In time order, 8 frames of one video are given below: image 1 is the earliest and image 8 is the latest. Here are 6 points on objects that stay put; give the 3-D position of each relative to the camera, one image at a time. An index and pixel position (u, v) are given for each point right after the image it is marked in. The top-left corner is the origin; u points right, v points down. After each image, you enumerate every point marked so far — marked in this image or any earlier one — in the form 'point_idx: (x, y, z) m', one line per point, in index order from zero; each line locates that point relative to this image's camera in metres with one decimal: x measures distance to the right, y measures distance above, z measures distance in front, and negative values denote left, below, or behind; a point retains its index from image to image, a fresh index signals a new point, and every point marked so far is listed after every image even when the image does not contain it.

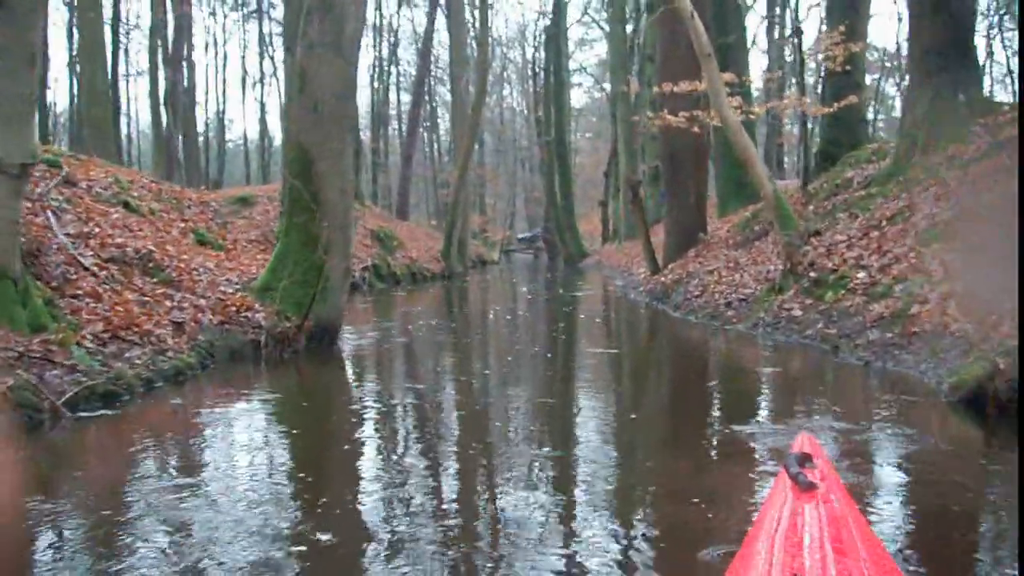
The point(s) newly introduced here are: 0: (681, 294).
0: (+3.2, -0.2, +16.4) m
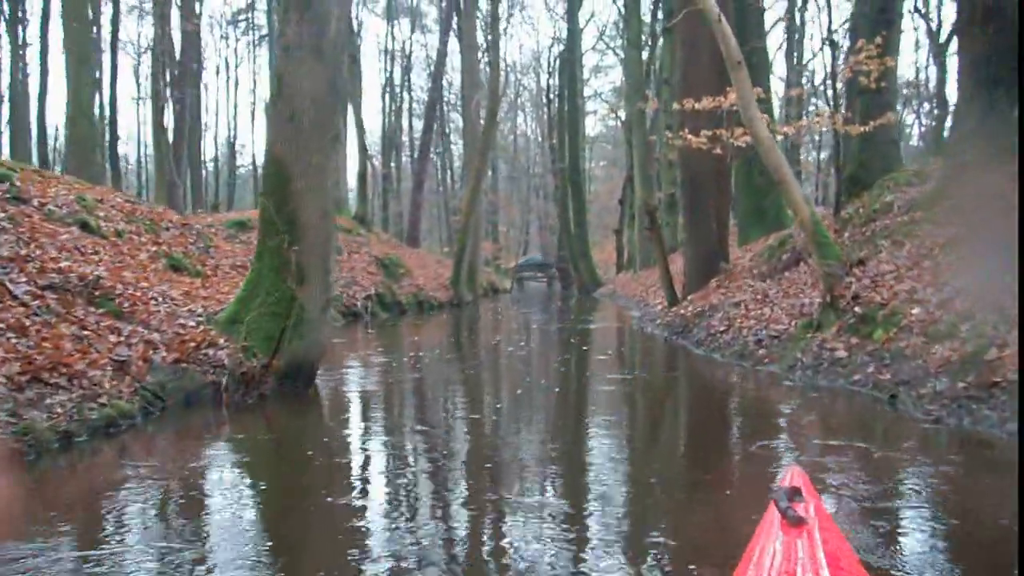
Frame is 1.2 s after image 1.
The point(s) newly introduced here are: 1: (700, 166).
0: (+3.3, -0.7, +15.1) m
1: (+3.8, +2.5, +18.1) m
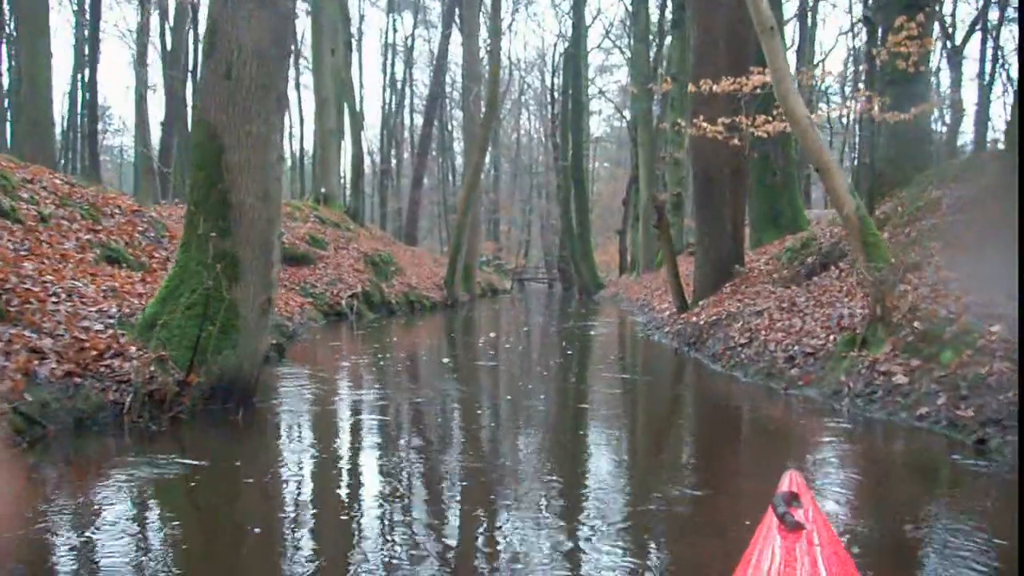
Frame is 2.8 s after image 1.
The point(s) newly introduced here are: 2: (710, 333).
0: (+3.1, -0.8, +13.5) m
1: (+3.7, +2.4, +16.4) m
2: (+3.1, -0.7, +14.1) m
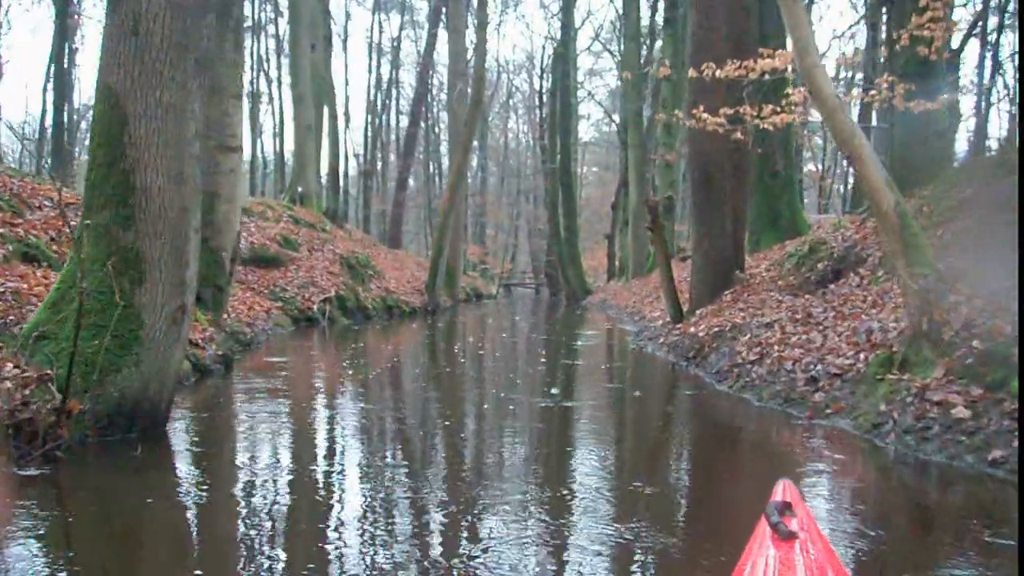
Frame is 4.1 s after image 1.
0: (+2.8, -0.9, +12.2) m
1: (+3.4, +2.2, +15.2) m
2: (+2.8, -0.9, +12.8) m
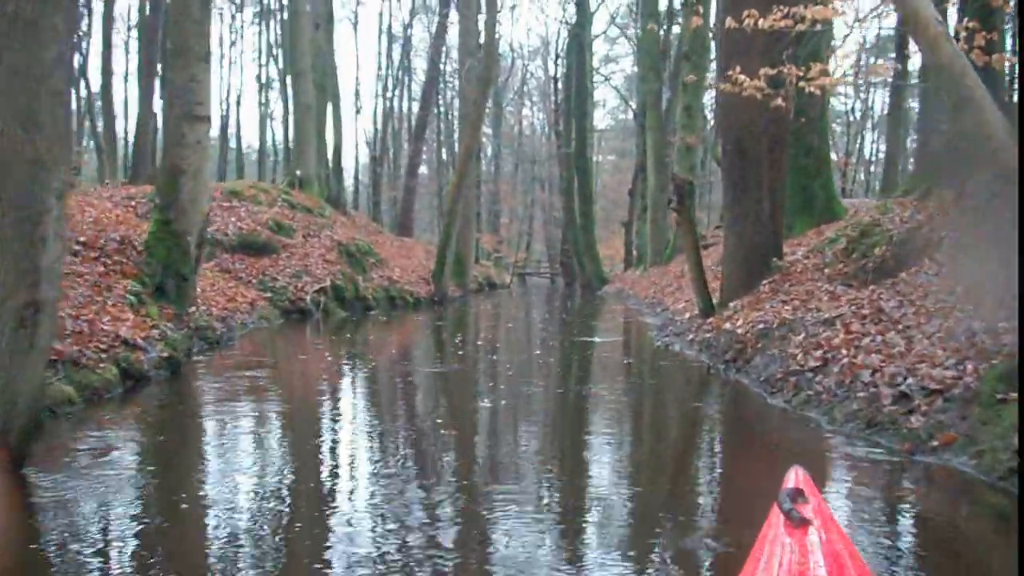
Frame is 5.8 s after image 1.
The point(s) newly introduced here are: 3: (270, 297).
0: (+2.9, -0.8, +10.4) m
1: (+3.5, +2.4, +13.3) m
2: (+2.9, -0.7, +11.1) m
3: (-5.2, -0.2, +19.5) m
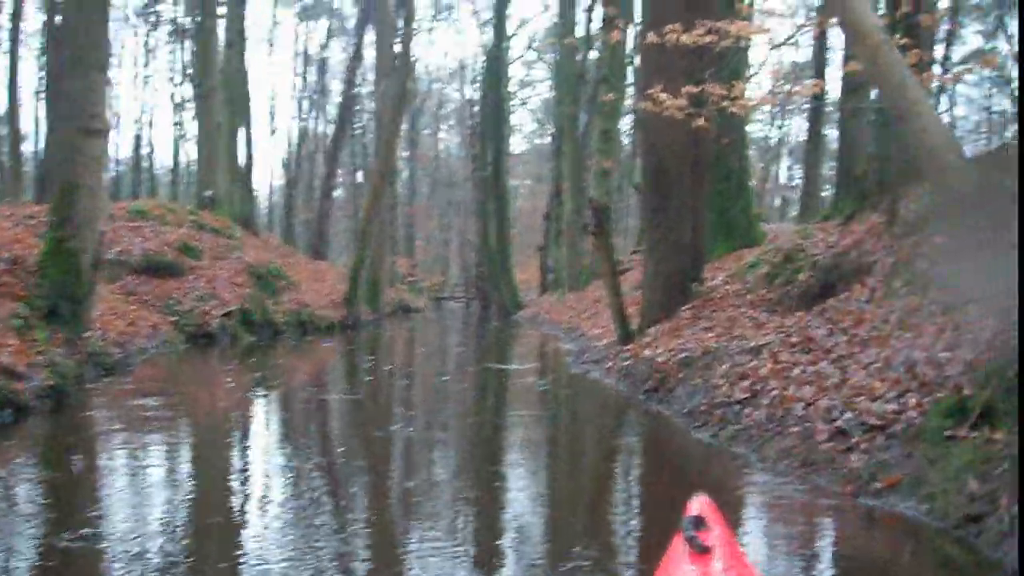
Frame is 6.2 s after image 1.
0: (+1.9, -1.1, +10.0) m
1: (+2.3, +2.0, +13.1) m
2: (+1.9, -1.0, +10.7) m
3: (-6.9, -0.7, +18.4) m
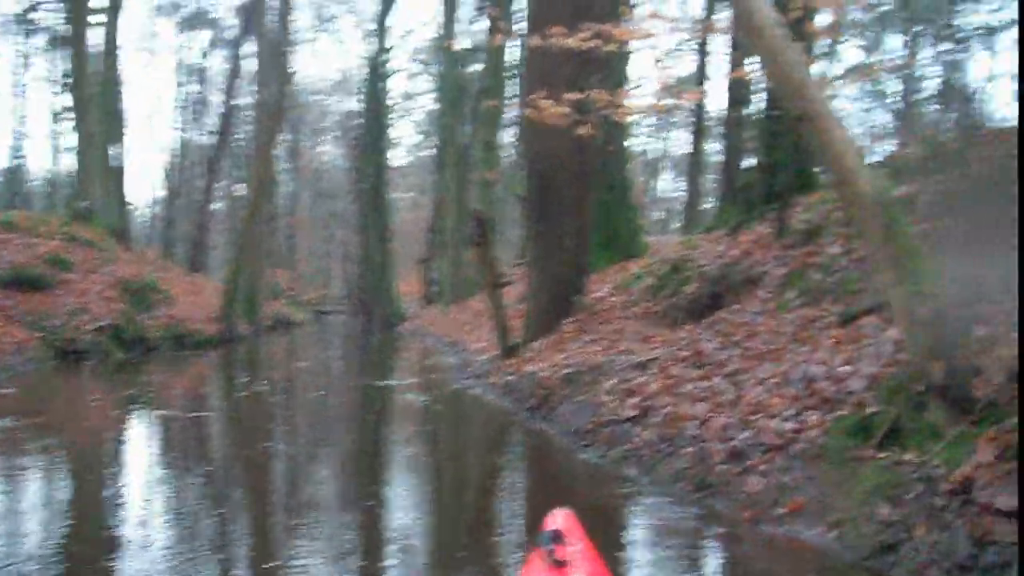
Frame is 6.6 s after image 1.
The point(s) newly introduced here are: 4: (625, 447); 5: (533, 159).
0: (+0.7, -1.2, +9.7) m
1: (+0.7, +1.9, +12.8) m
2: (+0.6, -1.2, +10.3) m
3: (-9.0, -1.0, +16.9) m
4: (+1.0, -1.4, +8.4) m
5: (+0.4, +1.8, +12.9) m
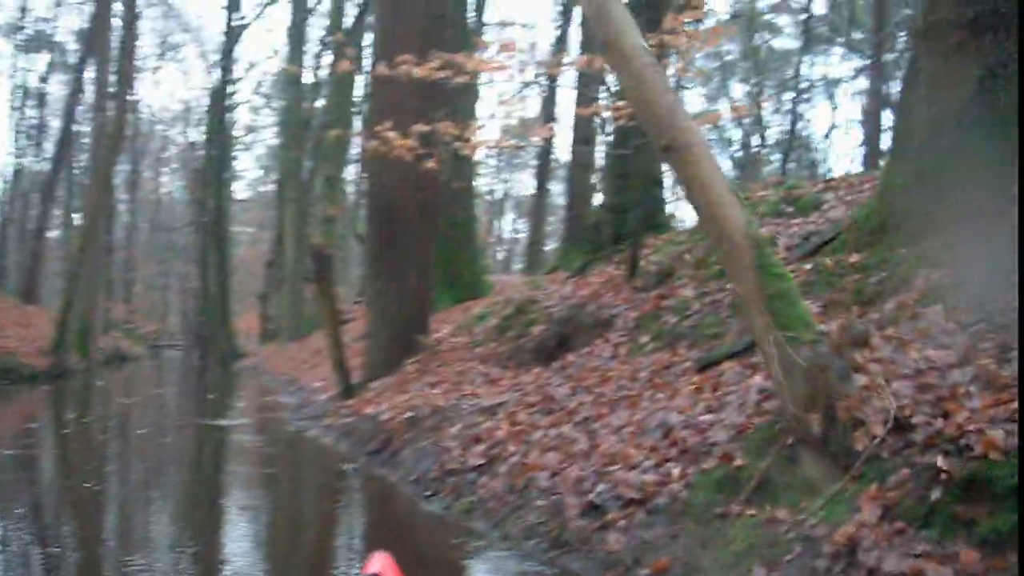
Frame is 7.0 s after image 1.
0: (-0.9, -1.6, +9.1) m
1: (-1.4, +1.3, +12.3) m
2: (-1.1, -1.6, +9.7) m
3: (-11.7, -1.5, +14.6) m
4: (-0.4, -1.8, +7.9) m
5: (-1.7, +1.3, +12.3) m
